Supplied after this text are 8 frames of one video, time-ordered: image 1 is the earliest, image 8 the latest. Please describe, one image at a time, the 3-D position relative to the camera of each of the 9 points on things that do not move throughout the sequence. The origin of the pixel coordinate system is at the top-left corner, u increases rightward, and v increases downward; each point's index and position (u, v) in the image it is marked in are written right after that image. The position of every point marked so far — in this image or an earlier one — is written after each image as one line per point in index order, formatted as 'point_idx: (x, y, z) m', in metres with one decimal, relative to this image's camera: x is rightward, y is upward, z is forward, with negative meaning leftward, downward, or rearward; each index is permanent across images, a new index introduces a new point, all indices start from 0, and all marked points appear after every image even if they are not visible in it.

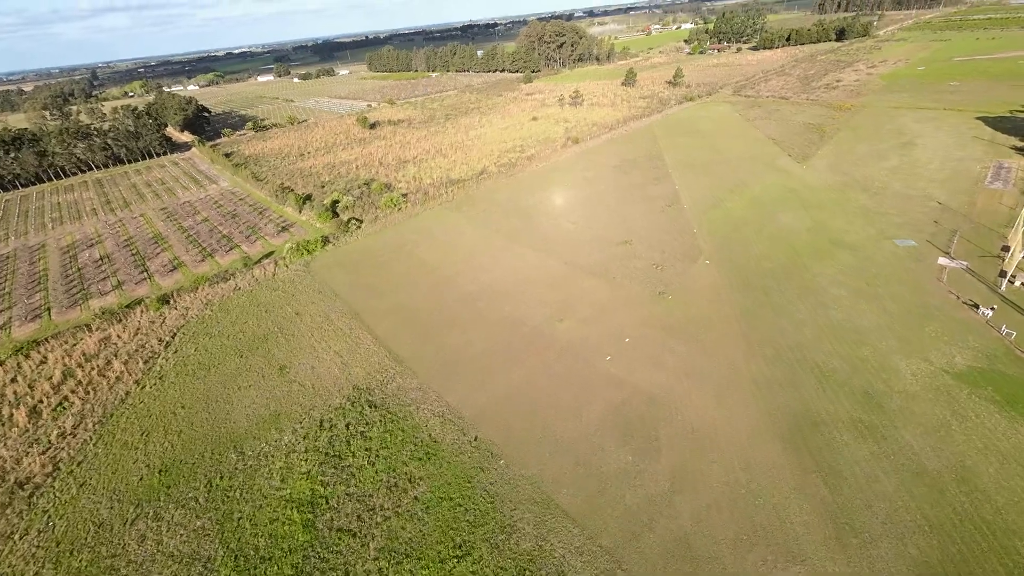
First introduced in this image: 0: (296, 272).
0: (-8.4, +0.6, +17.8) m
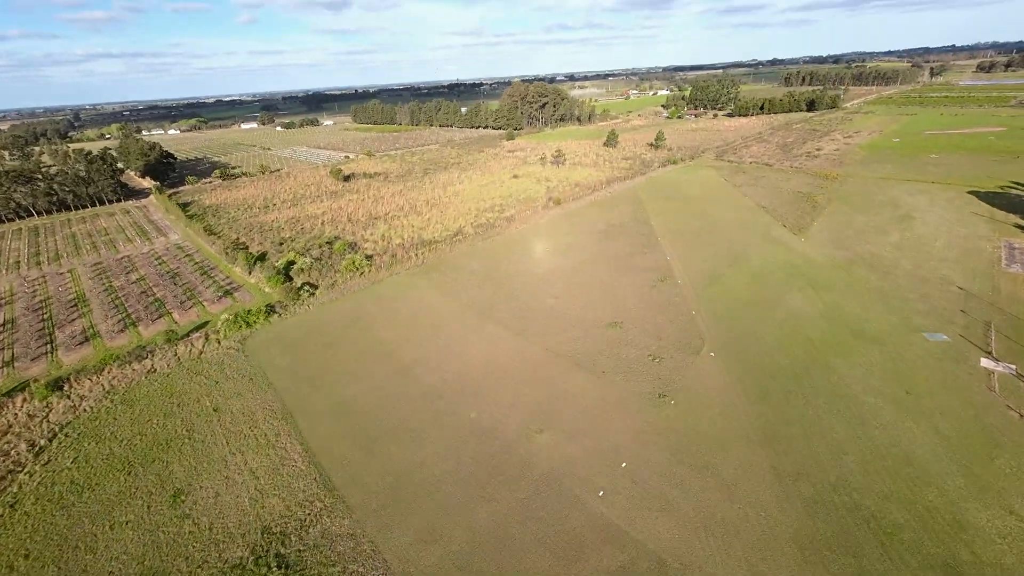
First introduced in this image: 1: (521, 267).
0: (-9.3, -2.1, +15.0) m
1: (+0.4, +0.9, +19.2) m
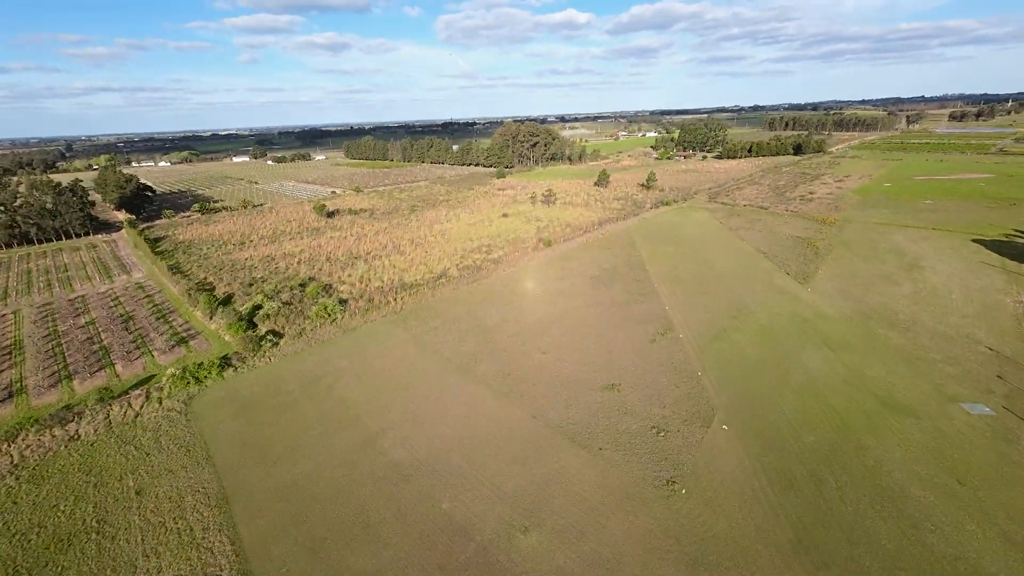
0: (-9.8, -3.6, +13.0) m
1: (-0.1, -1.0, +17.7) m
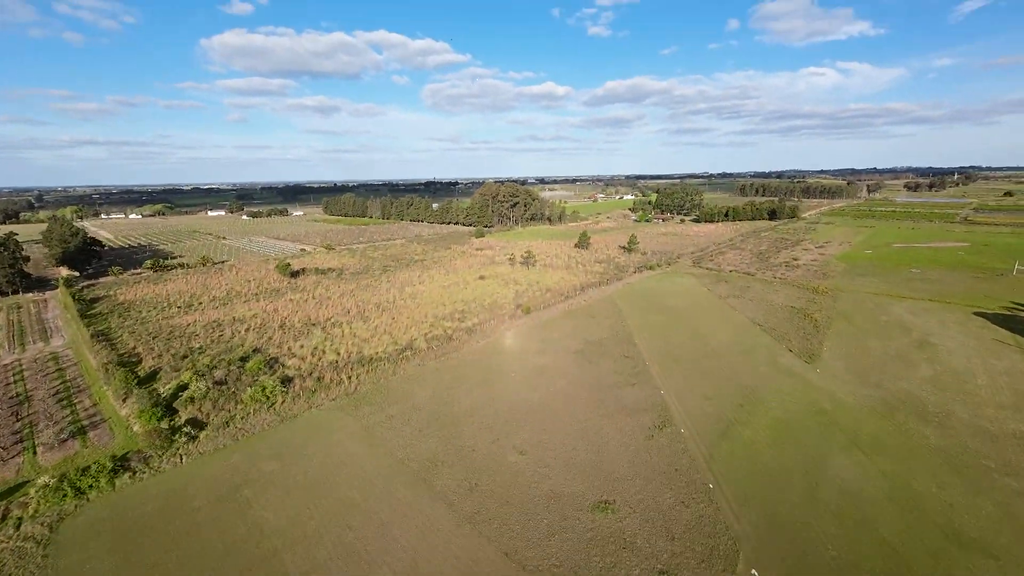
0: (-10.5, -5.5, +9.8) m
1: (-1.1, -3.7, +15.1) m
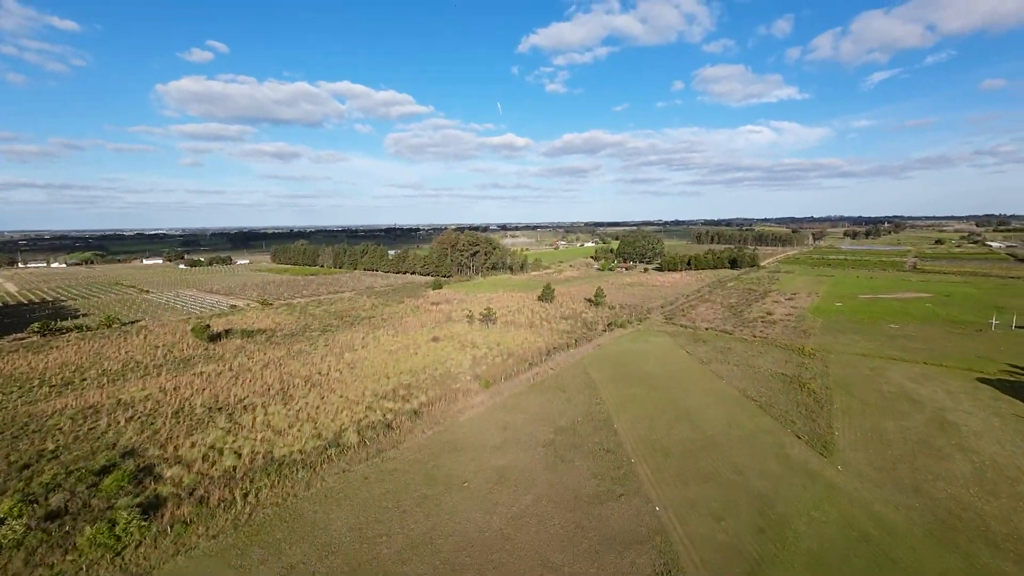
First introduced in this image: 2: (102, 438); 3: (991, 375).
0: (-11.2, -7.3, +5.0) m
1: (-2.3, -5.9, +11.2) m
2: (-14.7, -5.4, +16.5) m
3: (+20.4, -3.7, +19.5) m
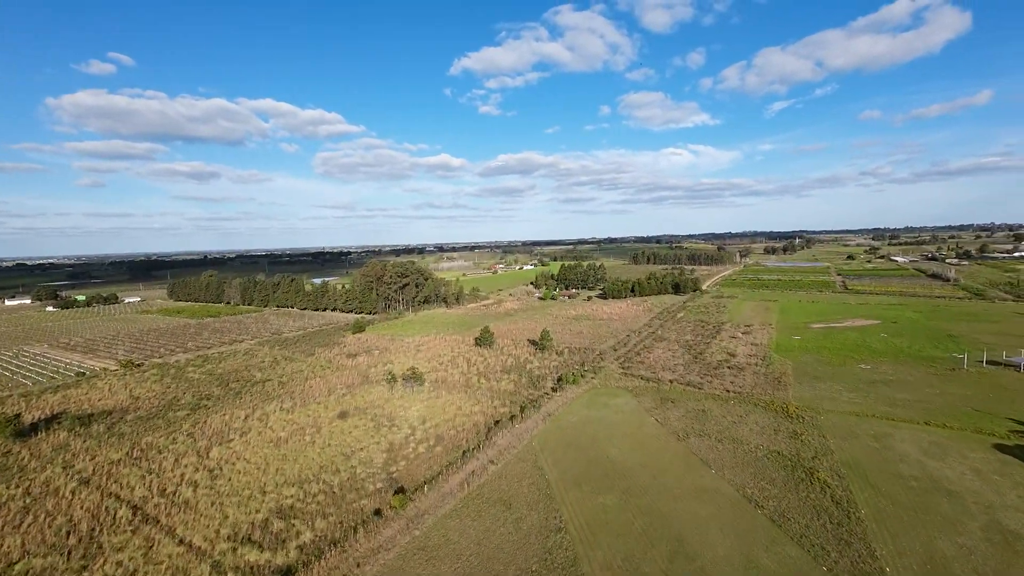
0: (-11.4, -9.4, -2.0) m
1: (-3.4, -8.0, +5.4) m
2: (-16.4, -8.1, +9.0) m
3: (+18.0, -5.5, +16.7) m
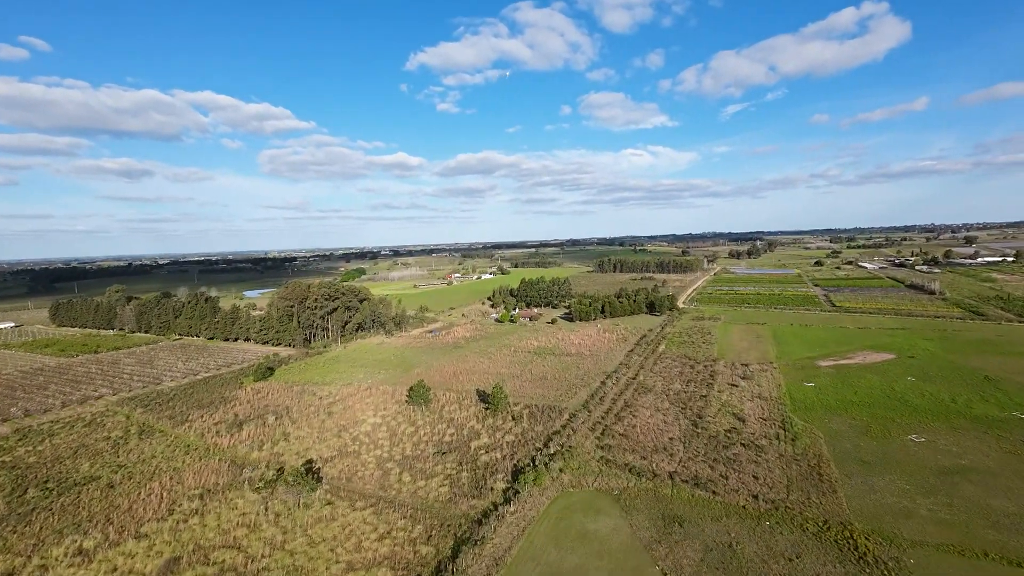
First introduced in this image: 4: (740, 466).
0: (-11.6, -11.8, -10.7) m
1: (-4.3, -10.3, -2.7) m
2: (-17.5, -10.6, -0.1) m
3: (+16.1, -7.5, +10.3) m
4: (+8.9, -6.9, +17.9) m
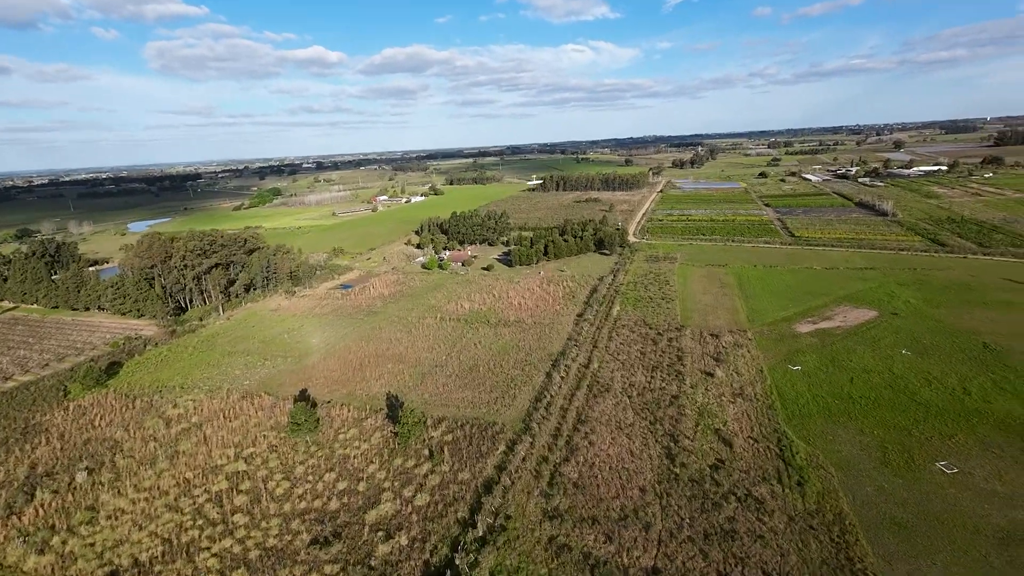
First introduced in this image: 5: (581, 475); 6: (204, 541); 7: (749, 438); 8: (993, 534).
0: (-10.3, -18.6, -16.3) m
1: (-4.0, -15.2, -8.0) m
2: (-17.5, -15.6, -7.0) m
3: (+14.5, -8.9, +6.4) m
4: (+6.4, -7.1, +12.8) m
5: (+2.4, -6.3, +16.0) m
6: (-9.7, -7.6, +14.6) m
7: (+8.9, -5.4, +17.3) m
8: (+13.3, -6.8, +12.7) m
